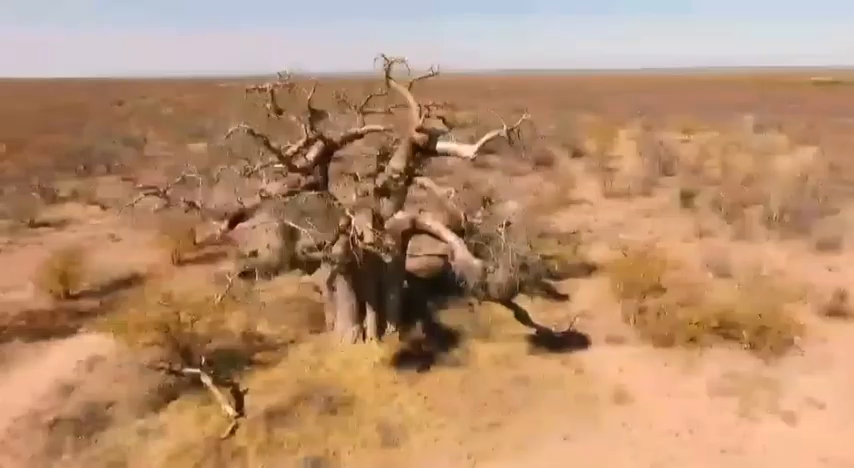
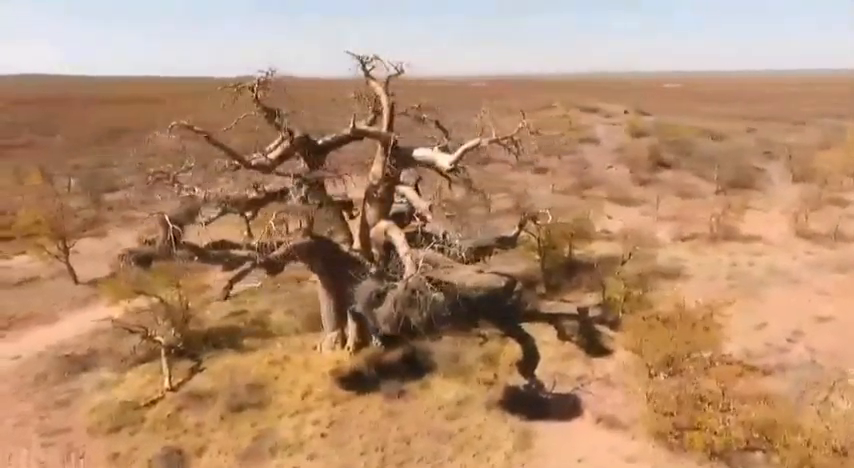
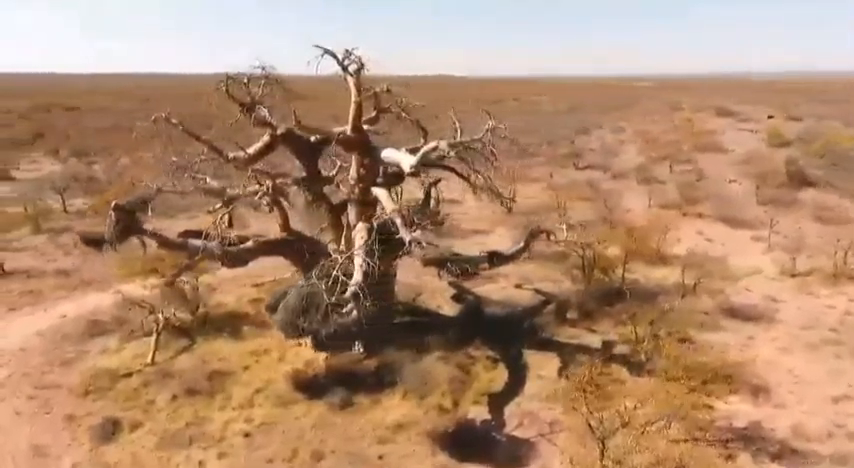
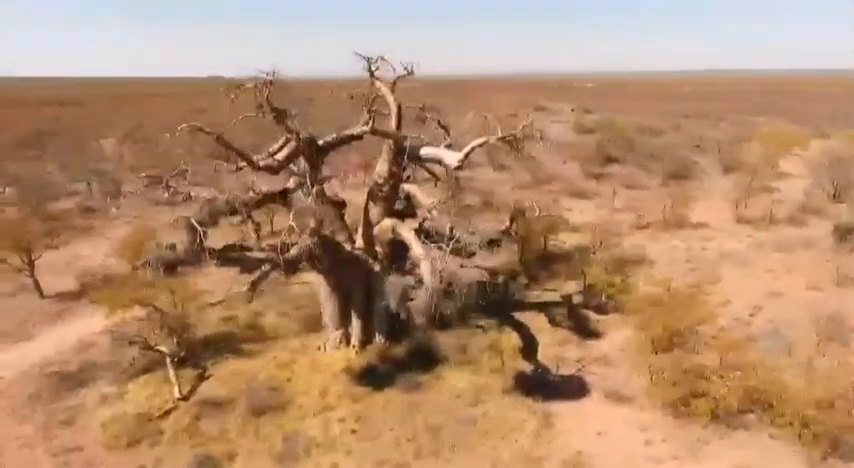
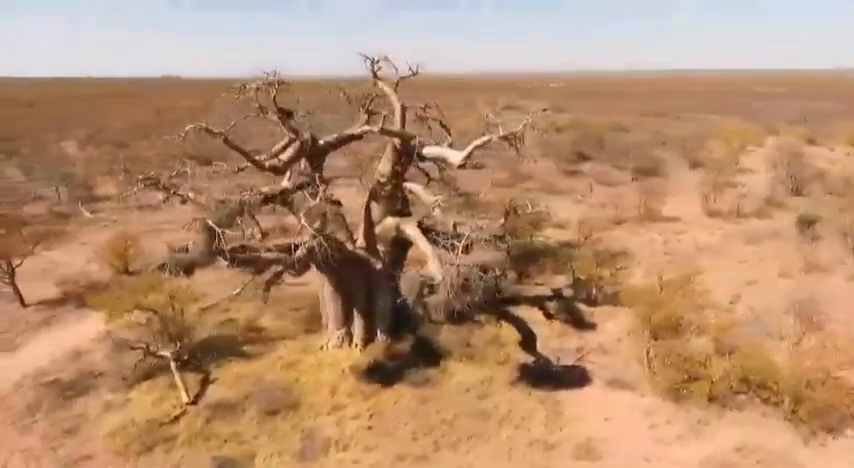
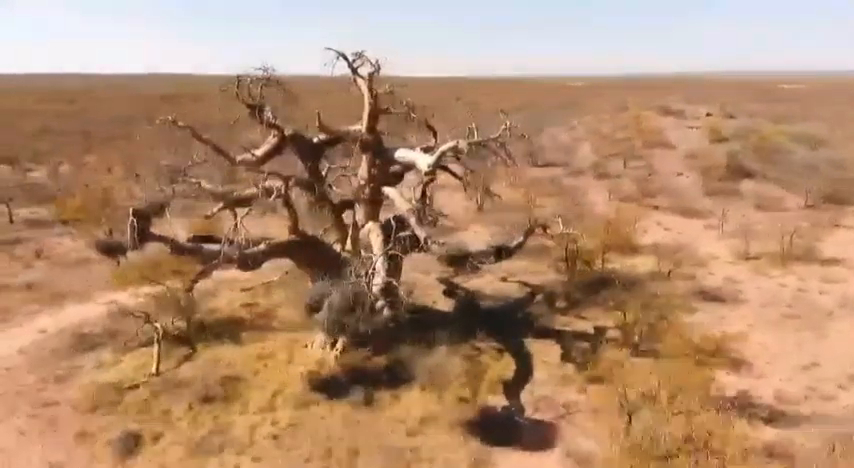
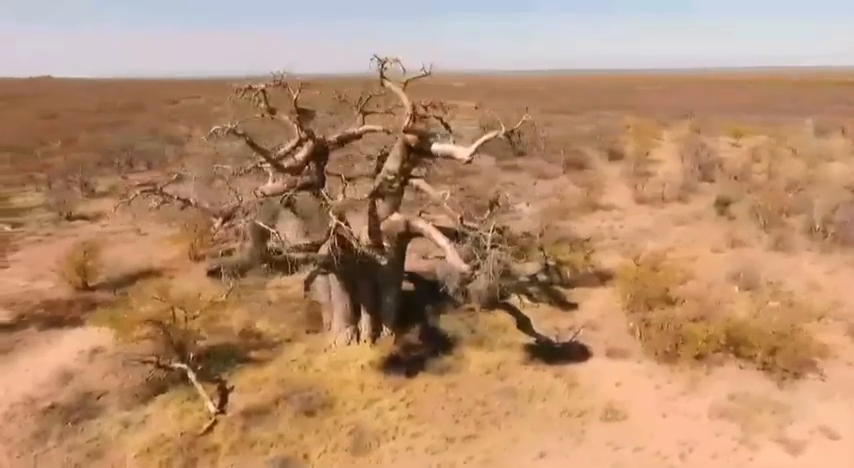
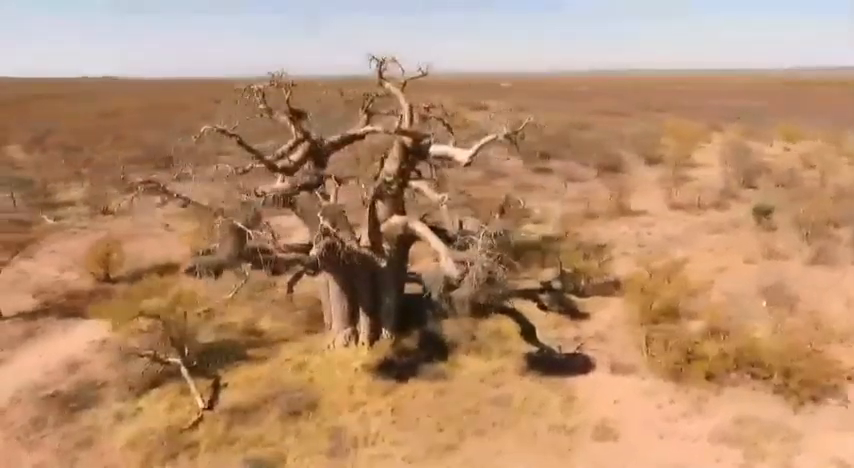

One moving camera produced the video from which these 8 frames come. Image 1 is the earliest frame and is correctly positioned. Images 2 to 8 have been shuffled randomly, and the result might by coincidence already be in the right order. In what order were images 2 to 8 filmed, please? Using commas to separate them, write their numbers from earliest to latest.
7, 8, 5, 4, 2, 6, 3
